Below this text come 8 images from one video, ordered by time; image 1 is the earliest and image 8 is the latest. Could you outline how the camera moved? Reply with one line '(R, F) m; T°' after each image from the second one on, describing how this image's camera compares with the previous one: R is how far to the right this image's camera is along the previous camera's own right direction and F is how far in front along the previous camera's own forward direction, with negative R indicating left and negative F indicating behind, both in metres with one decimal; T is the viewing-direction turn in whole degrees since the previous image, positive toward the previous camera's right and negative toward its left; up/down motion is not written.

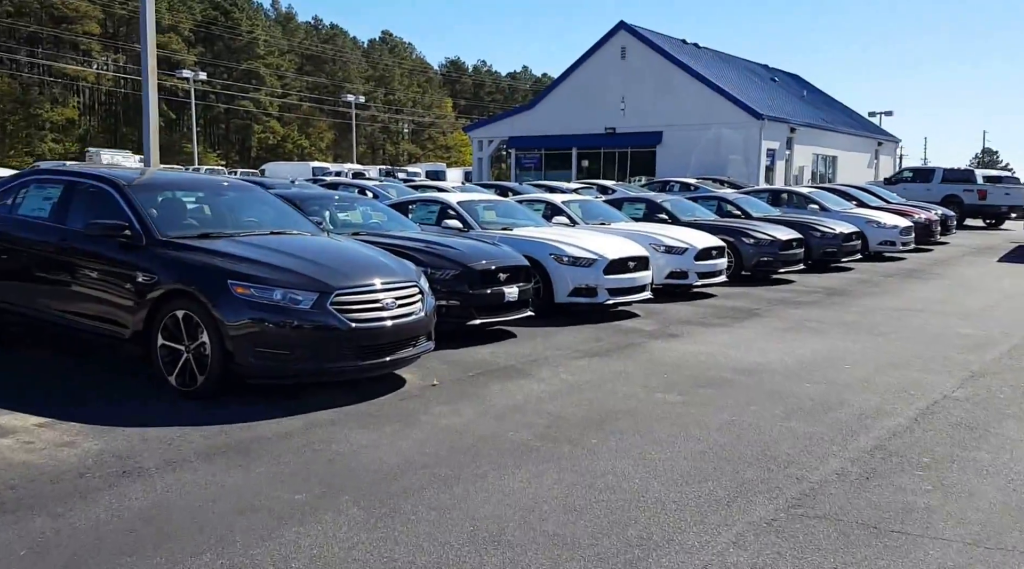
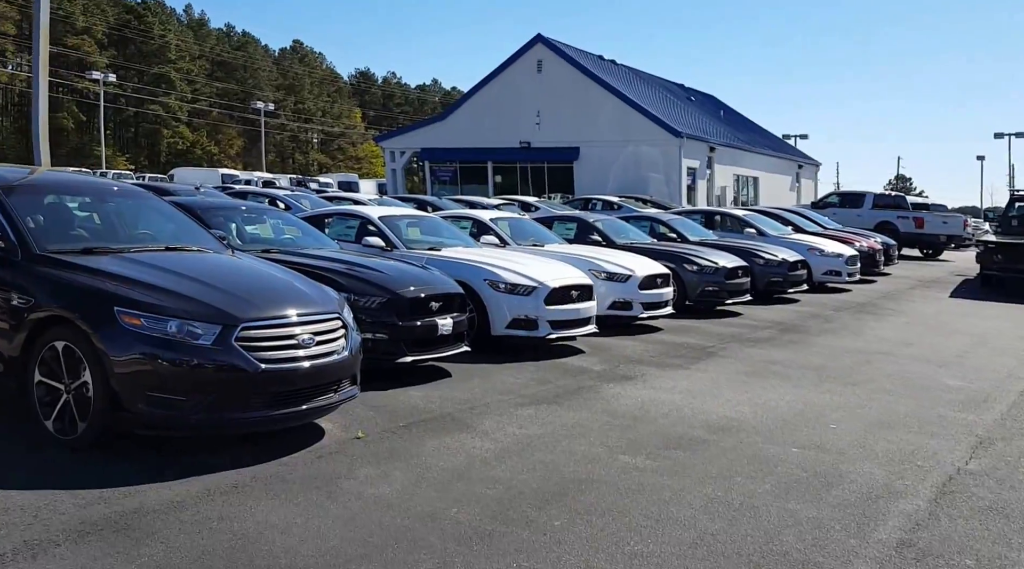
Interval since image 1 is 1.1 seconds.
(-0.2, +0.9) m; +6°
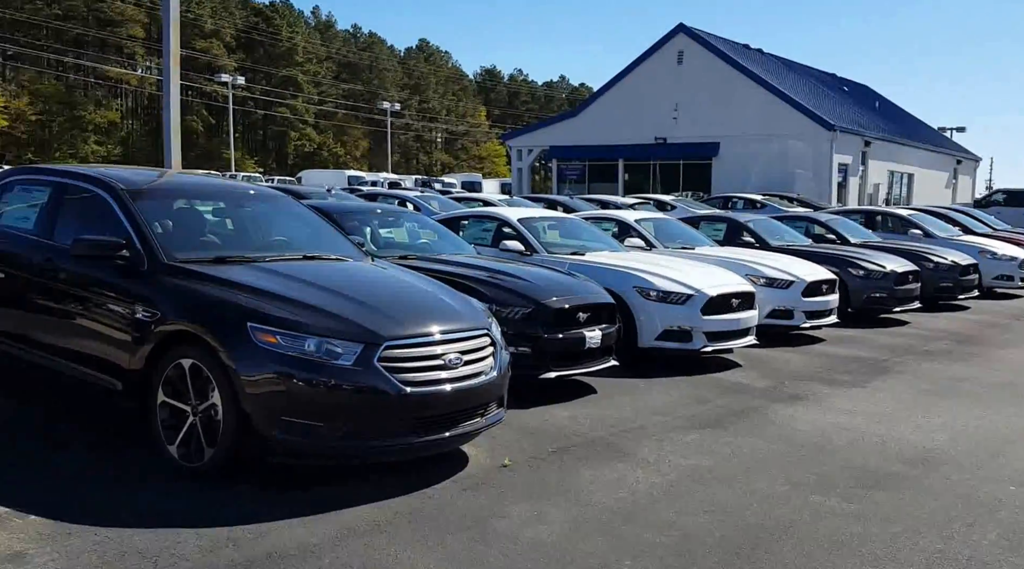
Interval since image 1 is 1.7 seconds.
(-0.3, +0.6) m; -8°
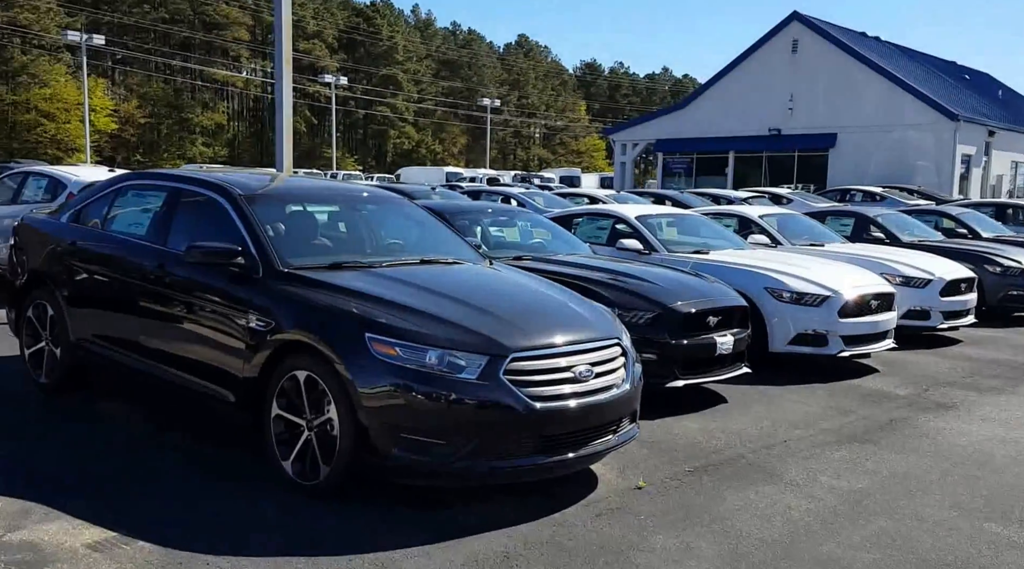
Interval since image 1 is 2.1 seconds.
(-0.2, +0.4) m; -6°
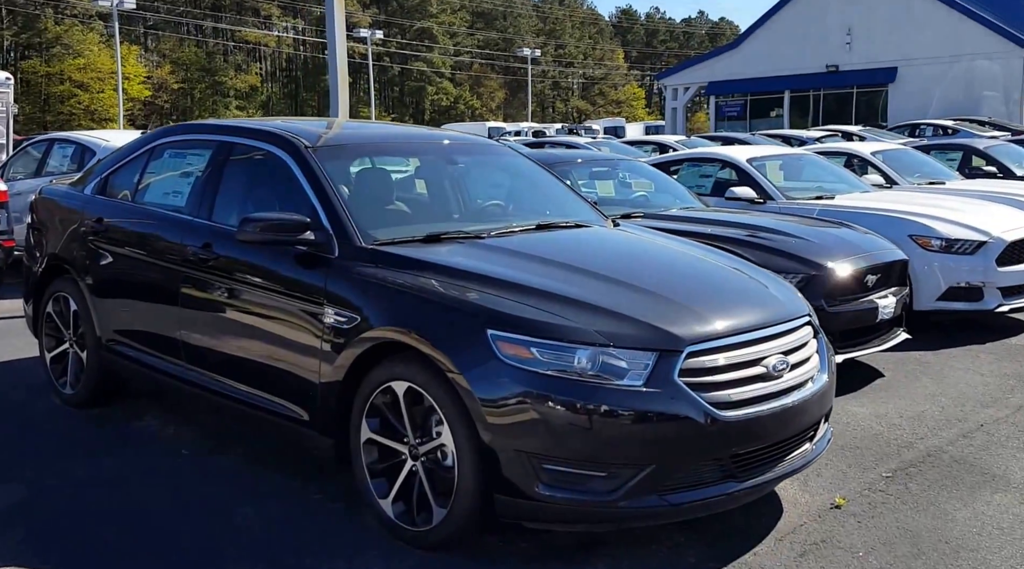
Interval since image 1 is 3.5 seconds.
(-0.5, +1.1) m; -2°
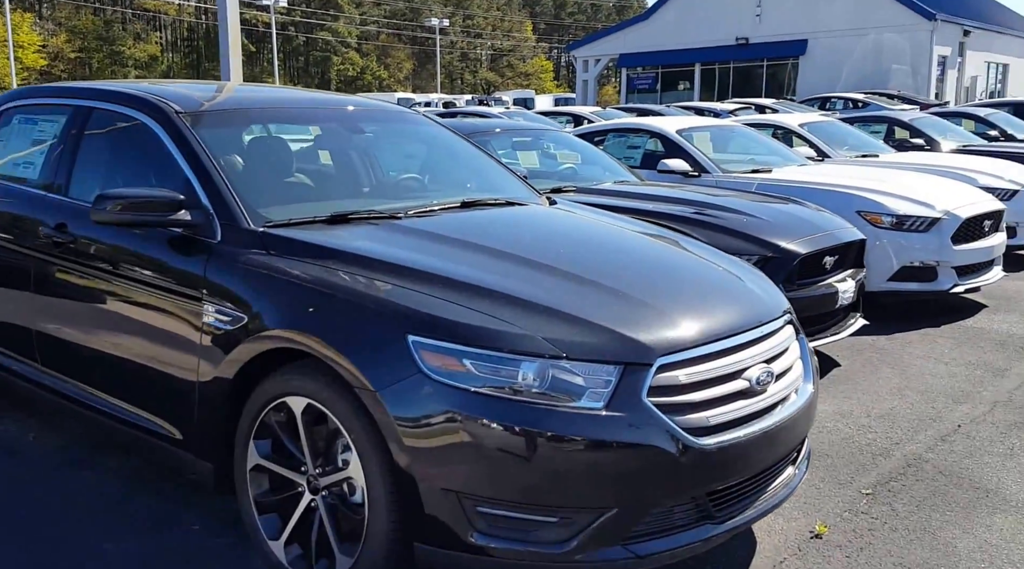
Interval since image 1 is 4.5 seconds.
(0.0, +0.7) m; +6°
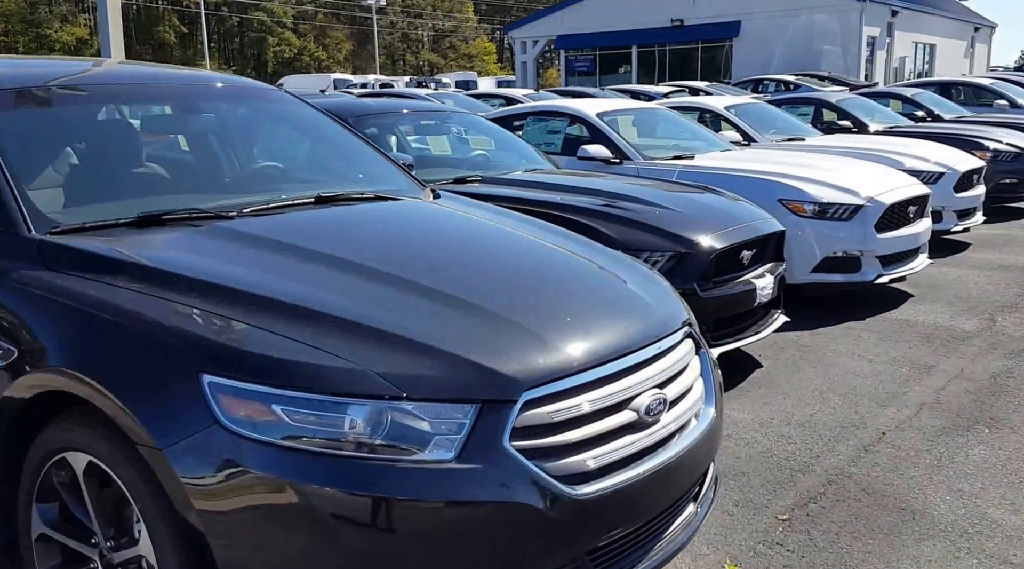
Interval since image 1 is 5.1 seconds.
(+0.3, +0.5) m; +4°
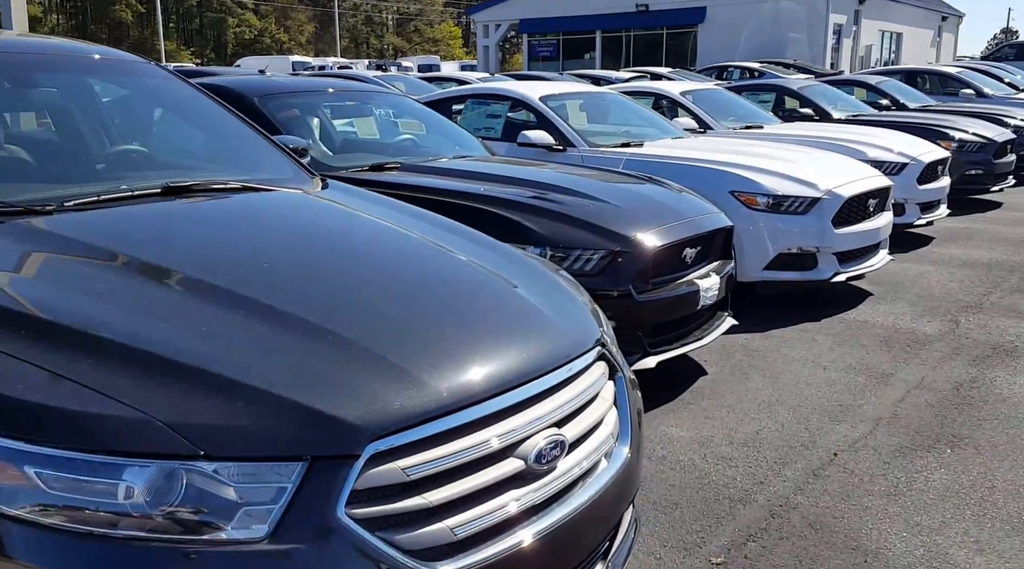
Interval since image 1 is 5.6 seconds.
(+0.3, +0.5) m; +2°
